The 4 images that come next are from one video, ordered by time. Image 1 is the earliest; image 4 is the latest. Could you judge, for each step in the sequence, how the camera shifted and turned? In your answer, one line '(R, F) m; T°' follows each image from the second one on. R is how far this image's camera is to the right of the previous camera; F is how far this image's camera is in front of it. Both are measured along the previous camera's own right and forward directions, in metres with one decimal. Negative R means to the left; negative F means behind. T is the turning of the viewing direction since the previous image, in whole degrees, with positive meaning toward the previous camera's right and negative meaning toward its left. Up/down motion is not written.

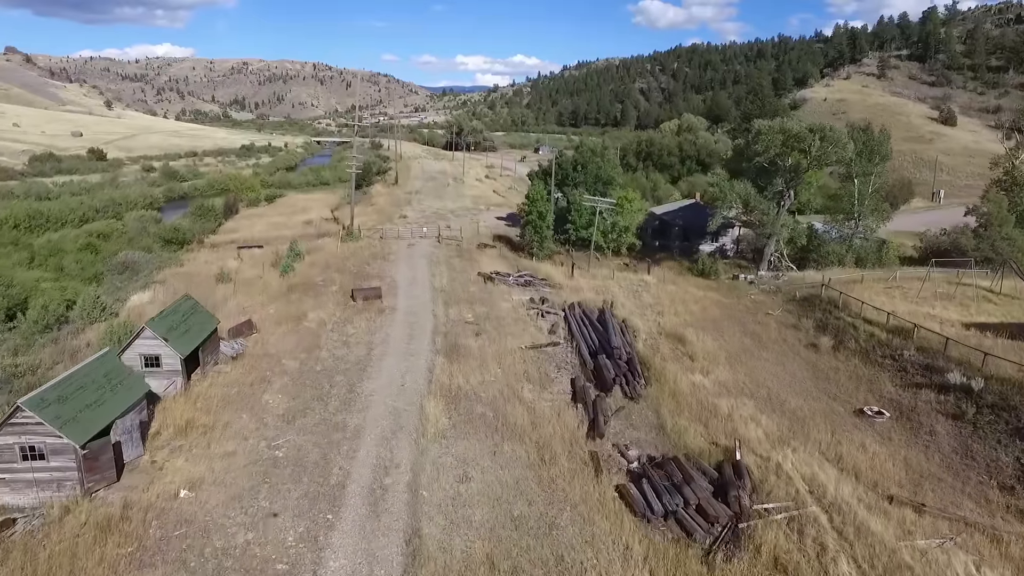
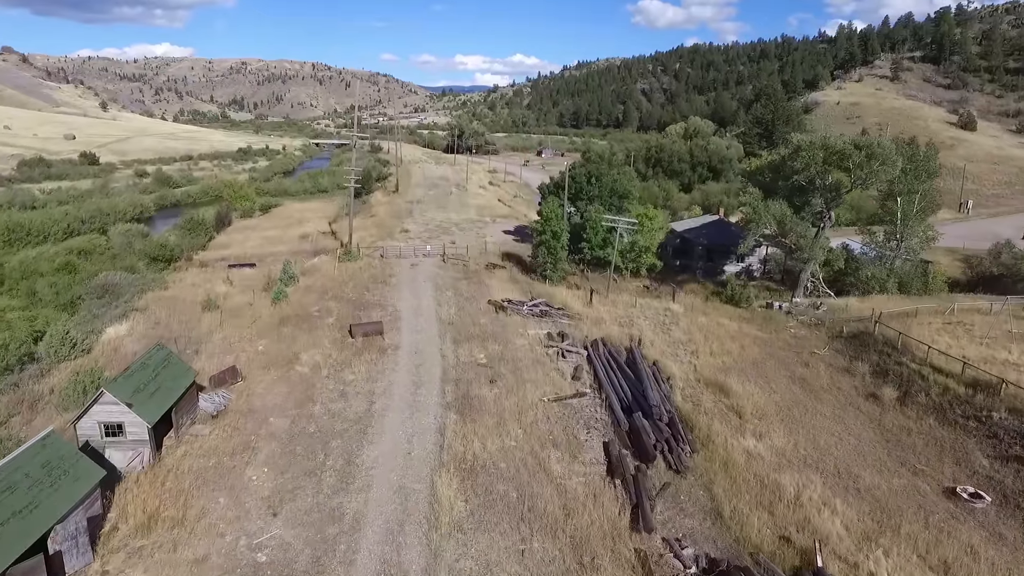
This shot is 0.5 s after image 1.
(-0.6, +2.4) m; 0°
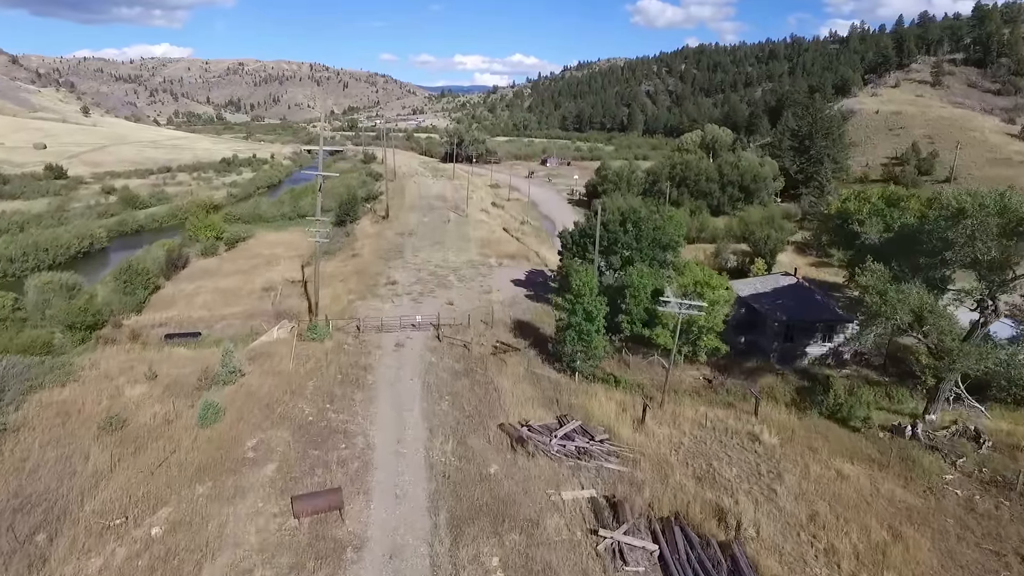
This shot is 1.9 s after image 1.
(-0.7, +7.7) m; 0°
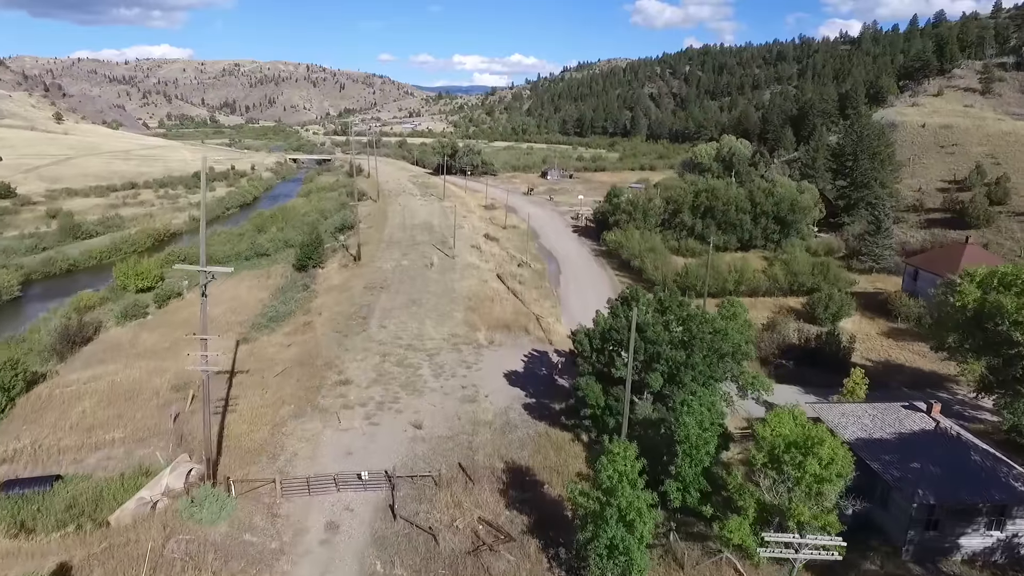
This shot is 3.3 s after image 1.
(+0.3, +8.7) m; 0°
